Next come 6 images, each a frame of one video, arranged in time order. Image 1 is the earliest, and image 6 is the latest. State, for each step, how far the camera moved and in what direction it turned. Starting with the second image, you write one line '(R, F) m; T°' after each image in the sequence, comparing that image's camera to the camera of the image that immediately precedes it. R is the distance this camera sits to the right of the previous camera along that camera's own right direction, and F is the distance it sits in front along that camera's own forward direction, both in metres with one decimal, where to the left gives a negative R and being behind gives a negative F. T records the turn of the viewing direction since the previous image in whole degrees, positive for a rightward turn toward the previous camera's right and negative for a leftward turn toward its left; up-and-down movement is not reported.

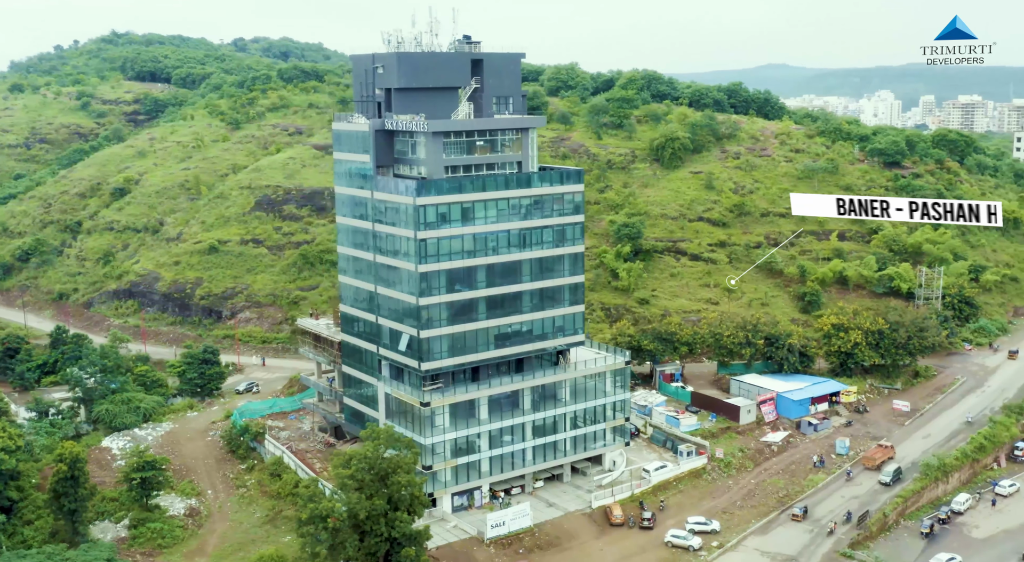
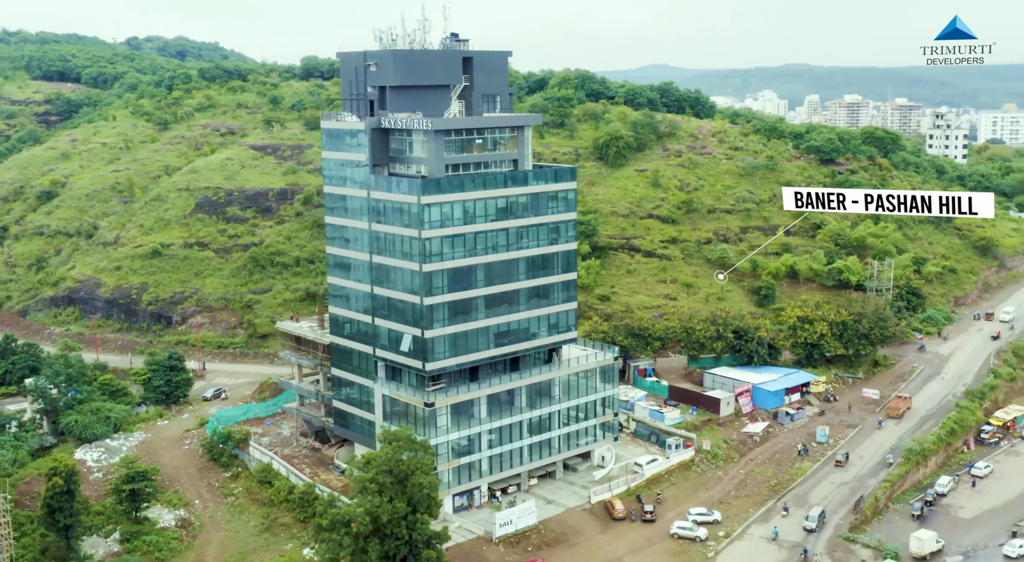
(-6.9, +0.5) m; +6°
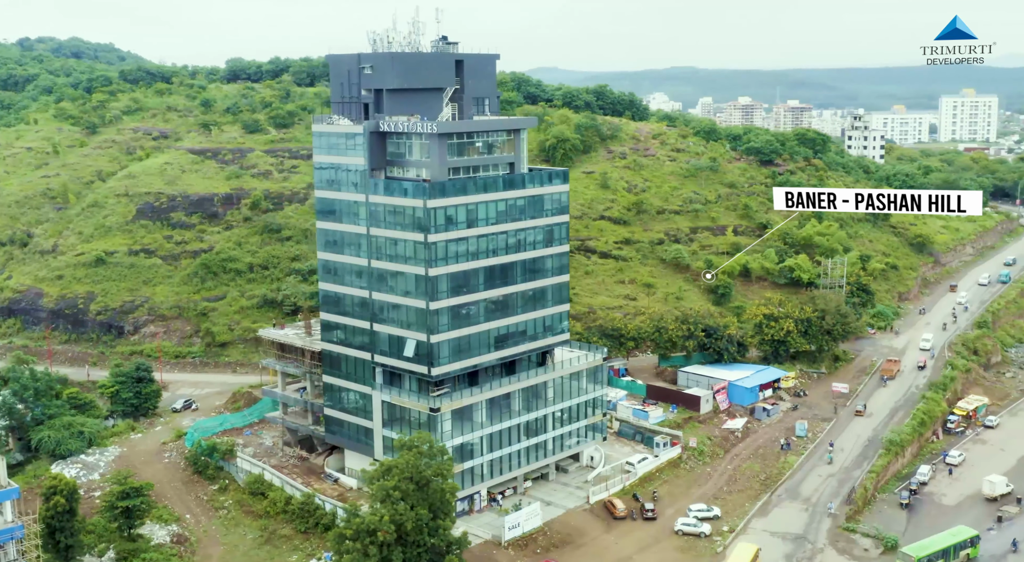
(-6.7, +0.4) m; +5°
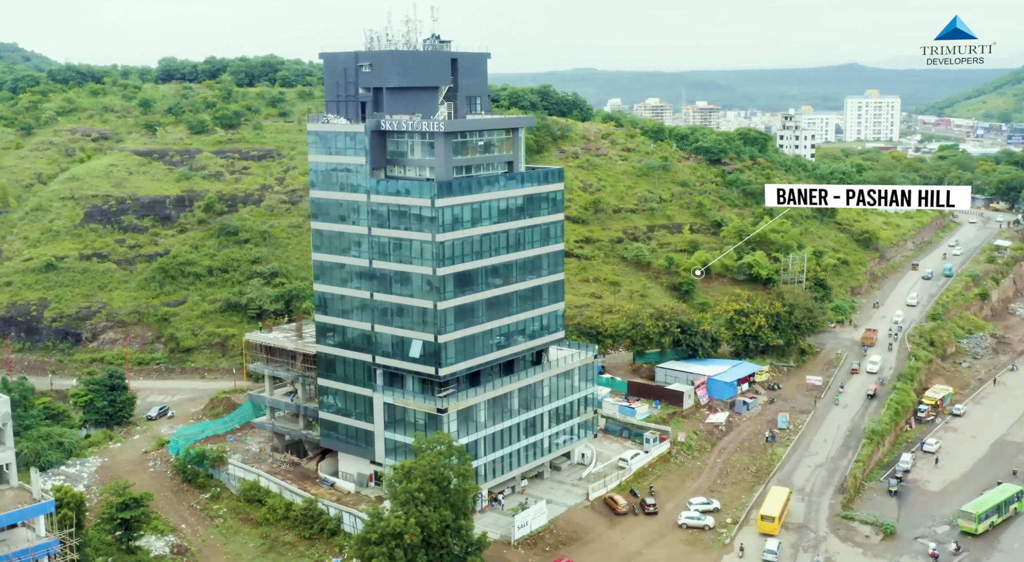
(-6.0, +0.3) m; +5°
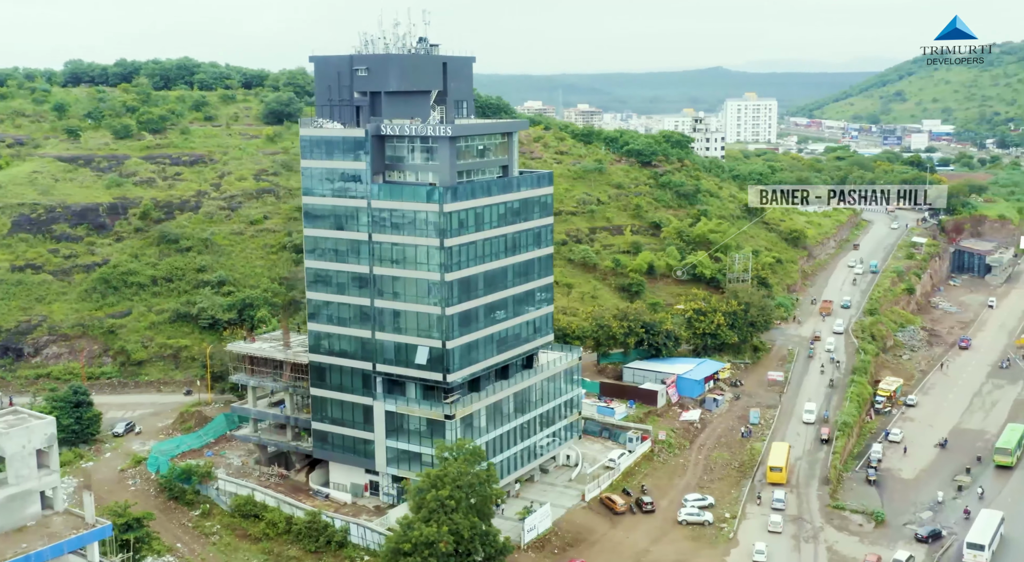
(-7.8, +0.4) m; +6°
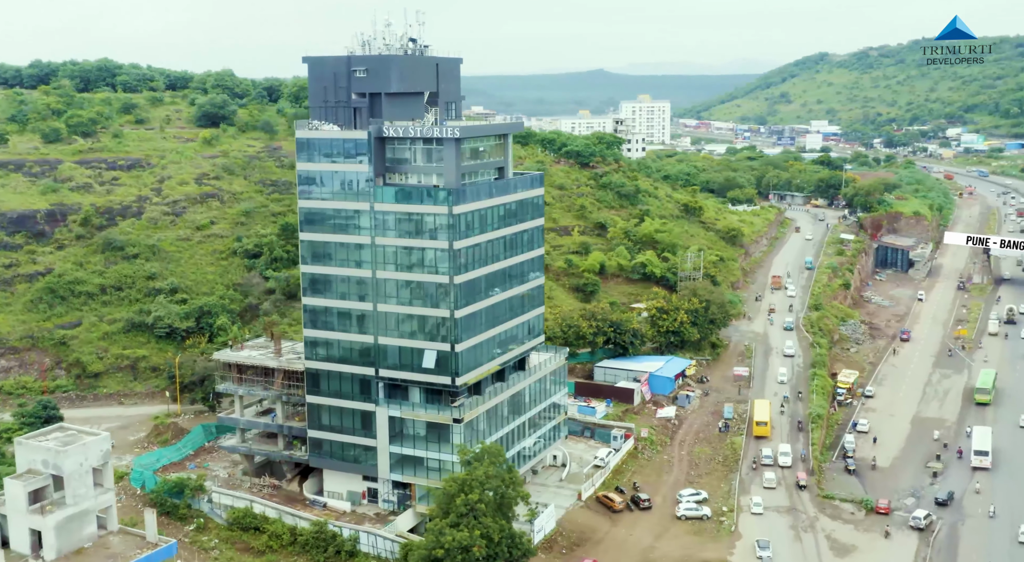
(-7.1, +0.3) m; +6°
